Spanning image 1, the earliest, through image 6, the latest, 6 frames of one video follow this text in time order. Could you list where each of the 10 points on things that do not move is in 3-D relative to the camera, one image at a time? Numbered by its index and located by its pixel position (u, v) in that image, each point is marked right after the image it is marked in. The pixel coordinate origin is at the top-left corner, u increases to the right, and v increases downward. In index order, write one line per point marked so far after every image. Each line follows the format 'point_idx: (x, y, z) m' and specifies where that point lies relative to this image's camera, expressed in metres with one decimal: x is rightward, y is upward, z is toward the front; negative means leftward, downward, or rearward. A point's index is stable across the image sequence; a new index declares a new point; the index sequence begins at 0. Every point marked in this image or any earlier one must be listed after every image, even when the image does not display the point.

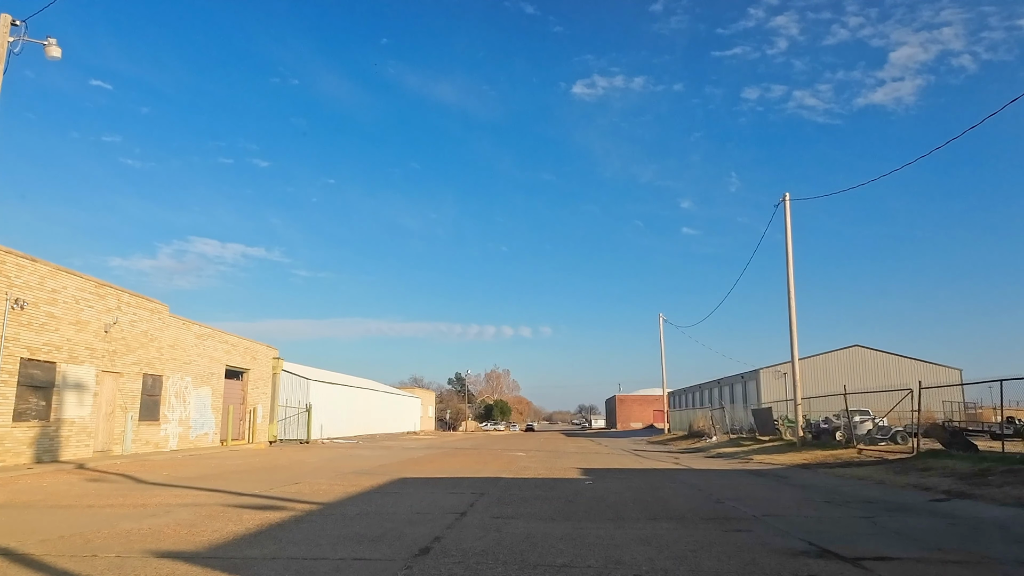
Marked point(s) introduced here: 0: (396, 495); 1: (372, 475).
0: (-2.1, -3.7, +13.4) m
1: (-3.4, -4.5, +18.4) m
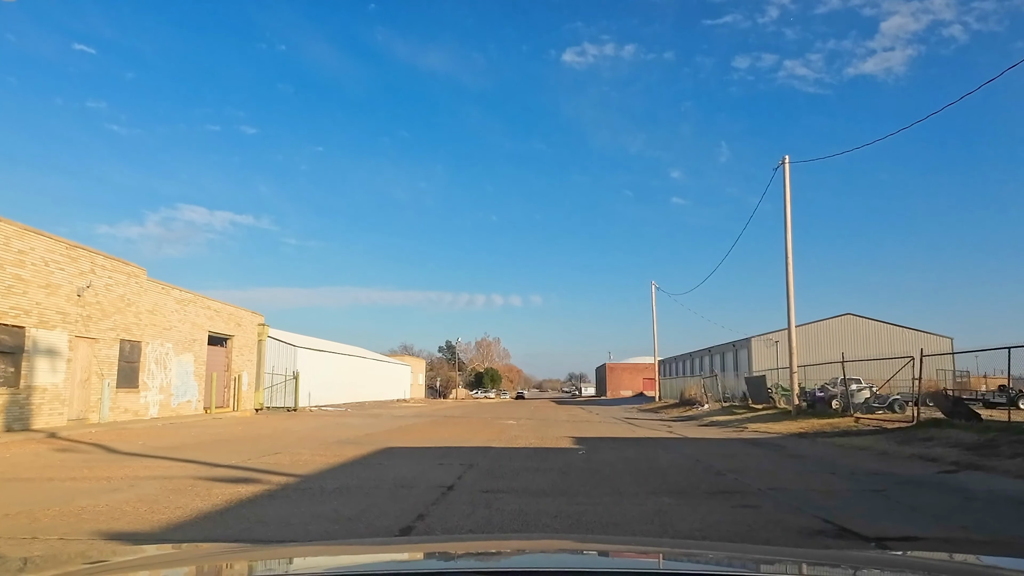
0: (-2.2, -3.0, +12.8) m
1: (-3.6, -3.7, +17.7) m
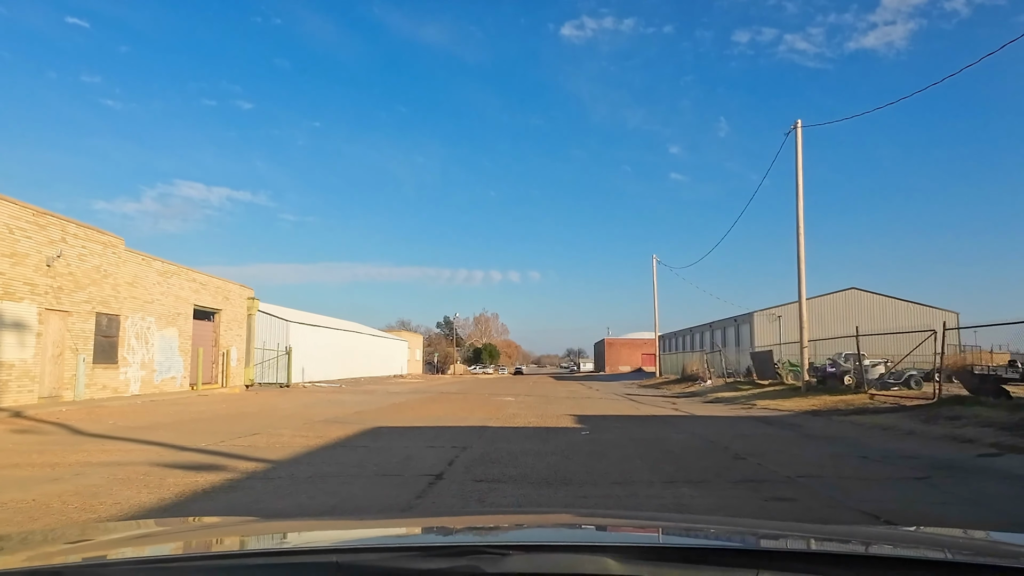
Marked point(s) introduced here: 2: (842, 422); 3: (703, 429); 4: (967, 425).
0: (-2.3, -2.5, +11.6) m
1: (-3.7, -3.0, +16.6) m
2: (+7.6, -3.1, +17.6) m
3: (+4.2, -3.1, +16.8) m
4: (+8.9, -2.7, +14.8) m
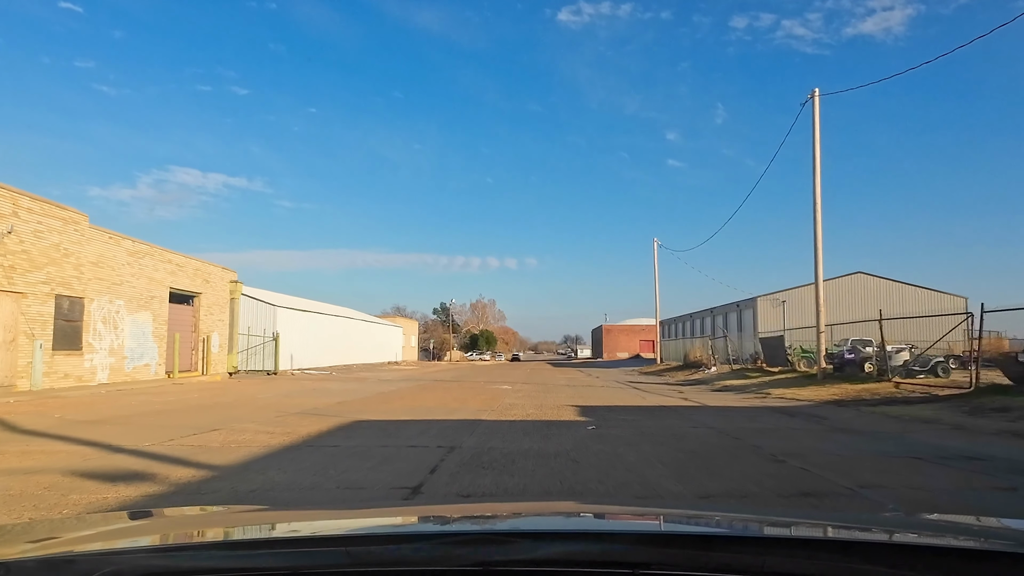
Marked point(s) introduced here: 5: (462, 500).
0: (-2.3, -2.1, +9.9) m
1: (-3.7, -2.5, +14.9) m
2: (+7.6, -2.6, +16.0) m
3: (+4.1, -2.6, +15.1) m
4: (+8.8, -2.3, +13.2) m
5: (-0.7, -2.1, +7.6) m
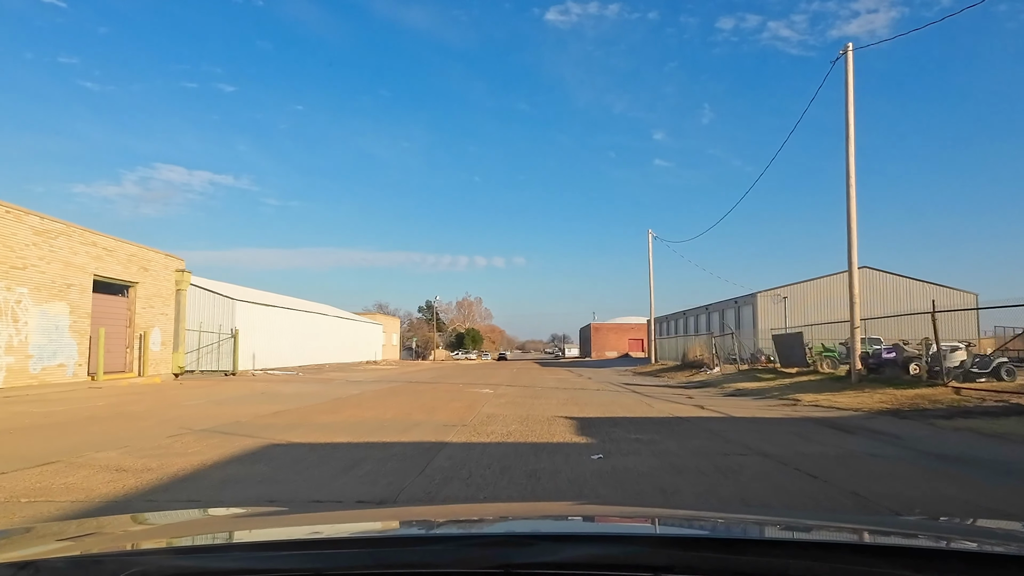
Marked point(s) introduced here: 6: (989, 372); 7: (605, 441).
0: (-2.6, -1.8, +6.1) m
1: (-4.1, -2.2, +11.1) m
2: (+7.2, -2.3, +12.4) m
3: (+3.8, -2.3, +11.4) m
4: (+8.5, -1.9, +9.6) m
5: (-0.9, -1.8, +3.9) m
6: (+11.7, -2.1, +18.9) m
7: (+1.3, -2.1, +8.5) m
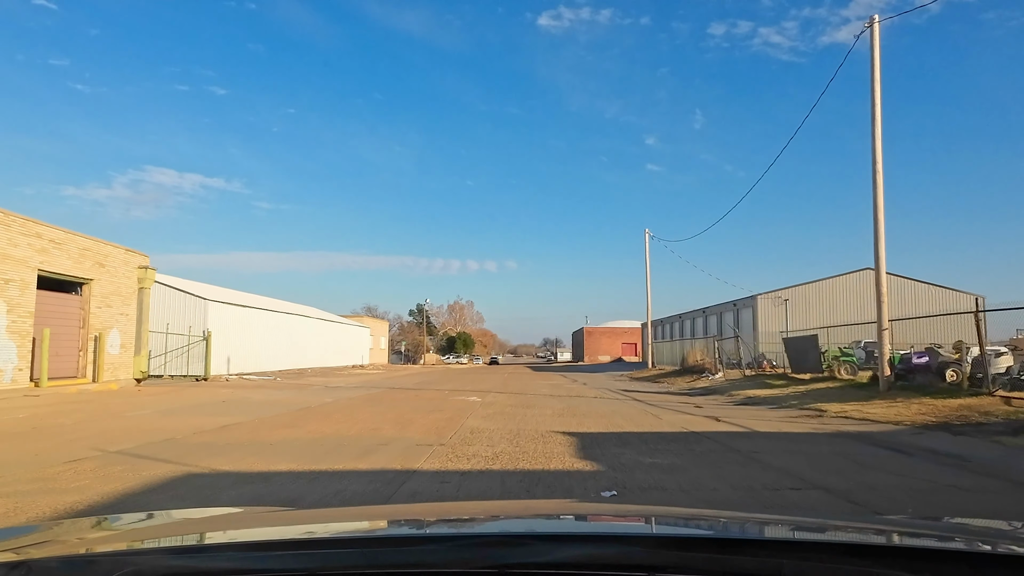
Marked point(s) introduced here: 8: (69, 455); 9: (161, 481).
0: (-2.7, -1.6, +3.9) m
1: (-4.2, -2.0, +8.8) m
2: (+7.0, -2.2, +10.2) m
3: (+3.6, -2.2, +9.2) m
4: (+8.4, -1.8, +7.5) m
5: (-1.0, -1.6, +1.7) m
6: (+11.5, -2.0, +16.8) m
7: (+1.1, -1.9, +6.4) m
8: (-5.5, -2.0, +9.4) m
9: (-3.7, -2.0, +7.9) m
